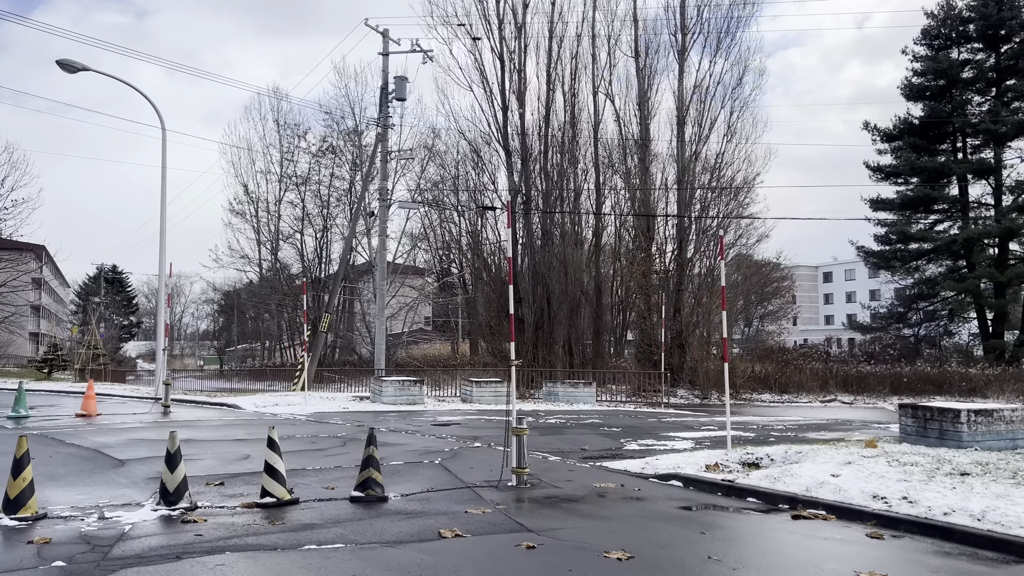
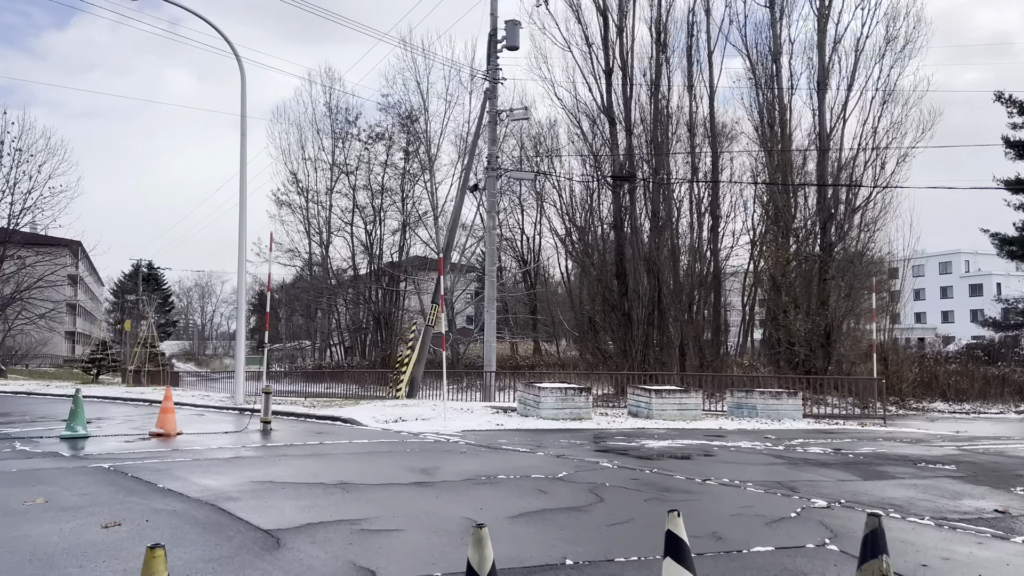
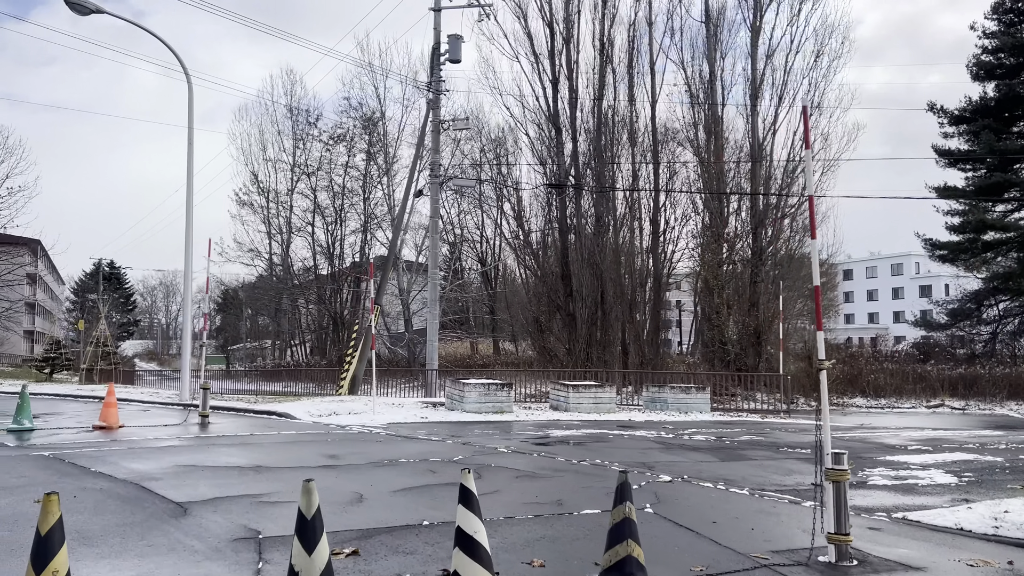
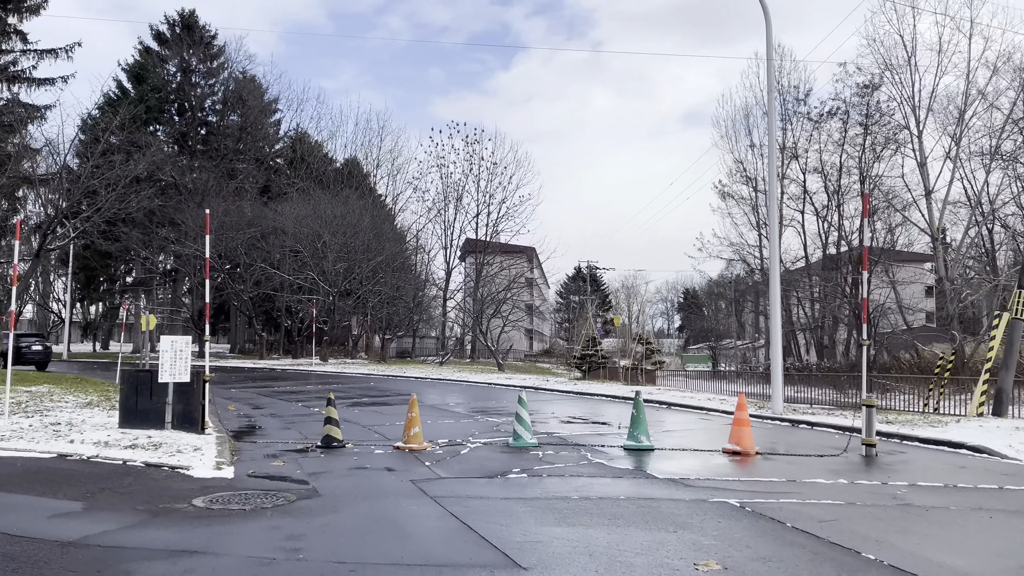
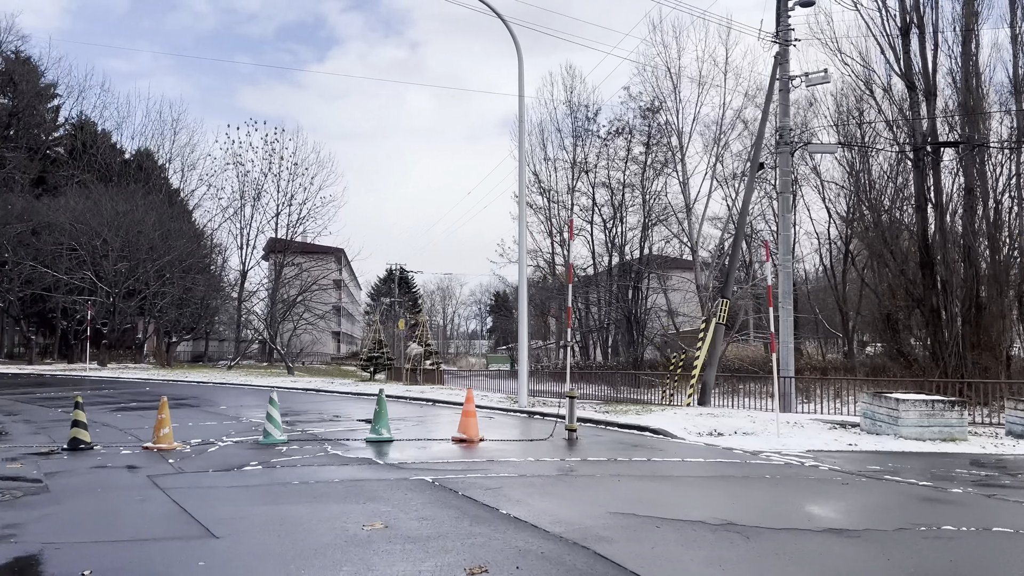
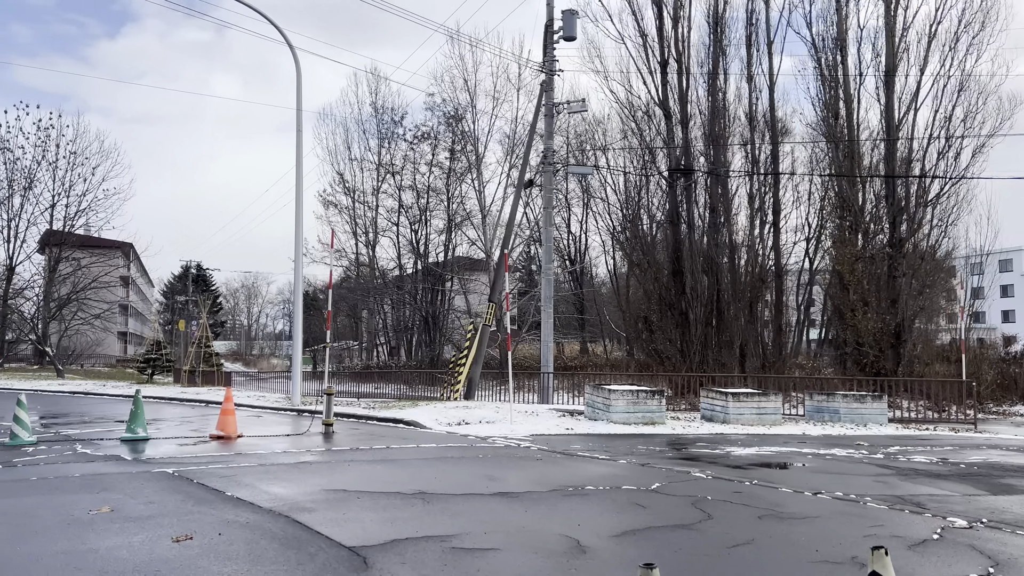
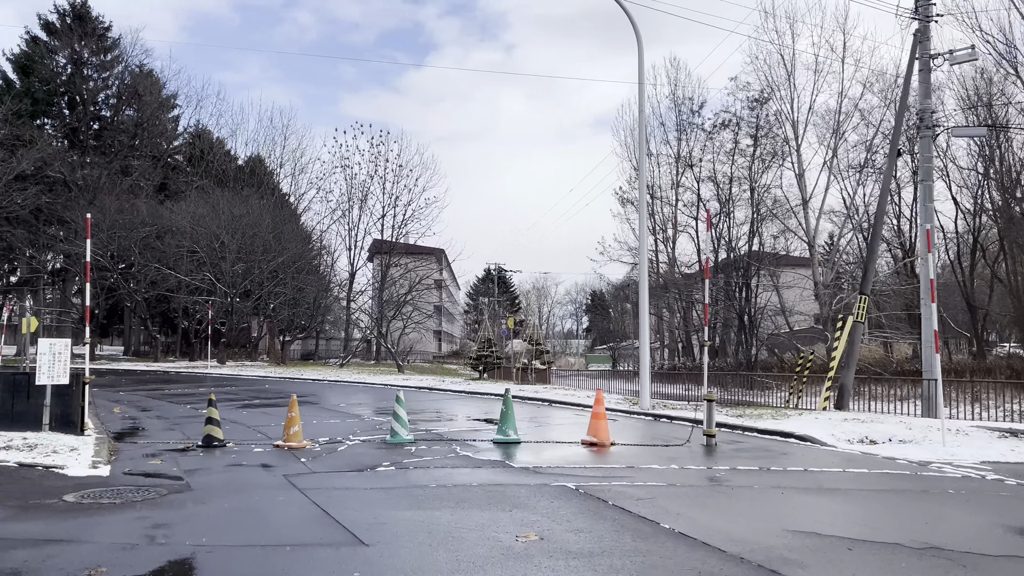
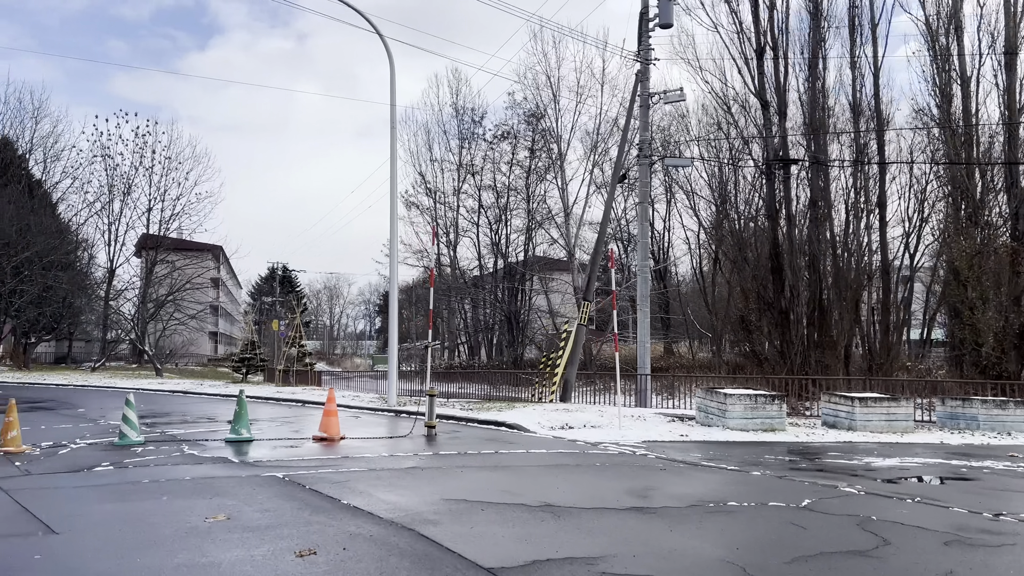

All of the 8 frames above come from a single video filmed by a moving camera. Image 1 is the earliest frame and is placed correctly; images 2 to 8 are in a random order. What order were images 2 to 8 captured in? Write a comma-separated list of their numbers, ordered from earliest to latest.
3, 2, 6, 8, 5, 7, 4
